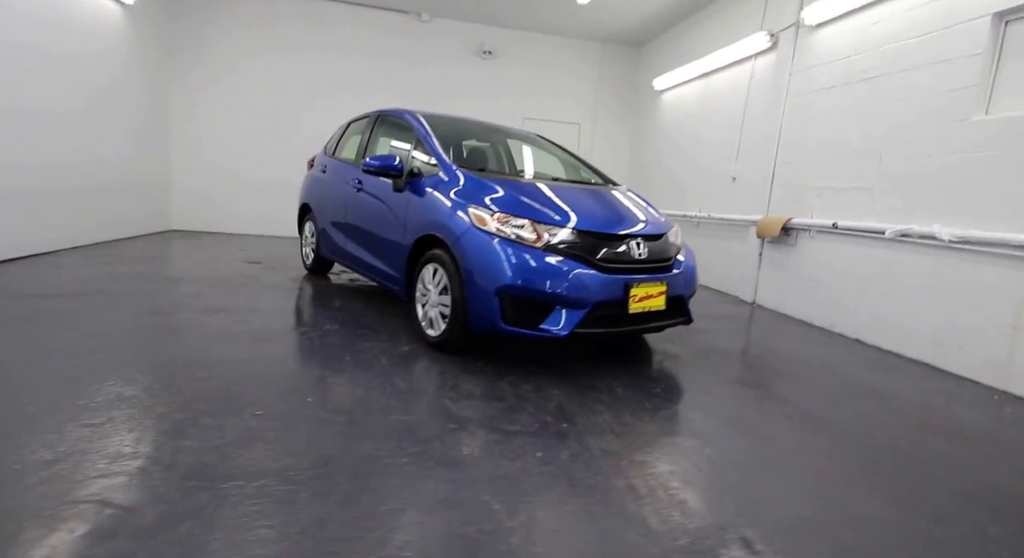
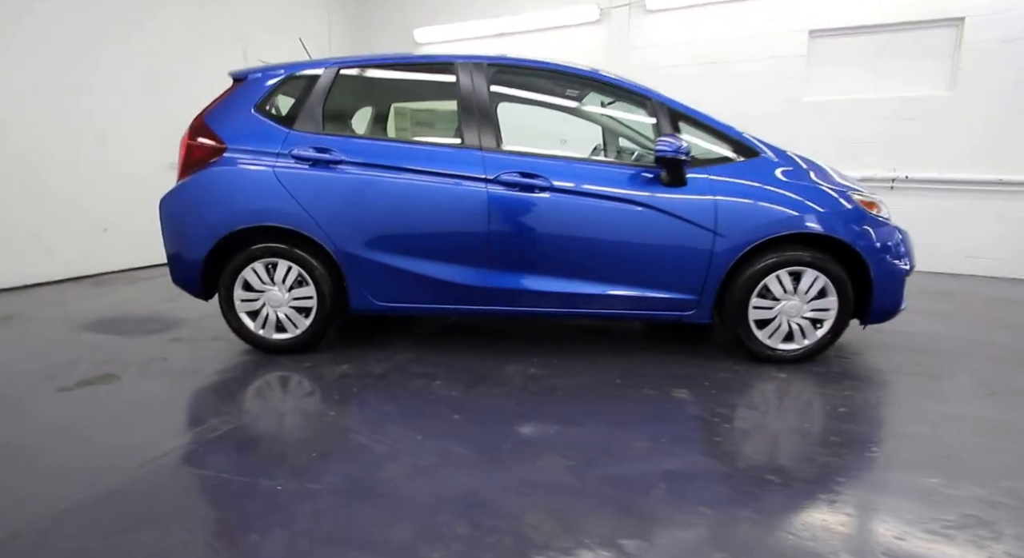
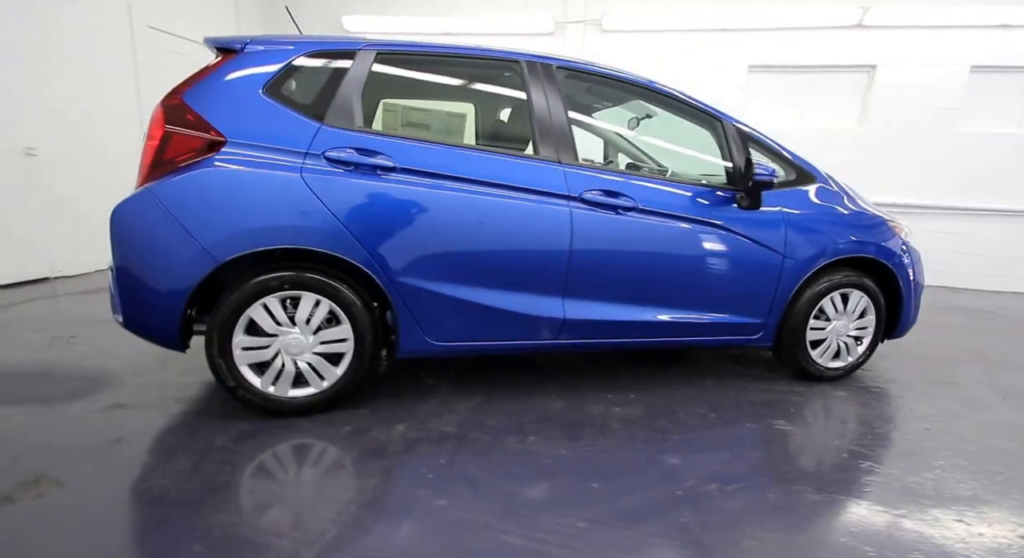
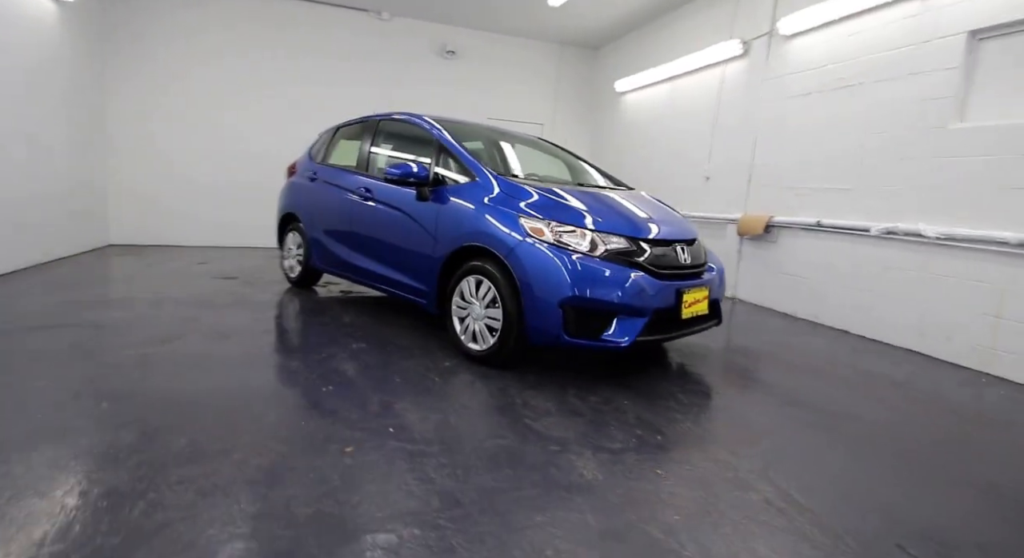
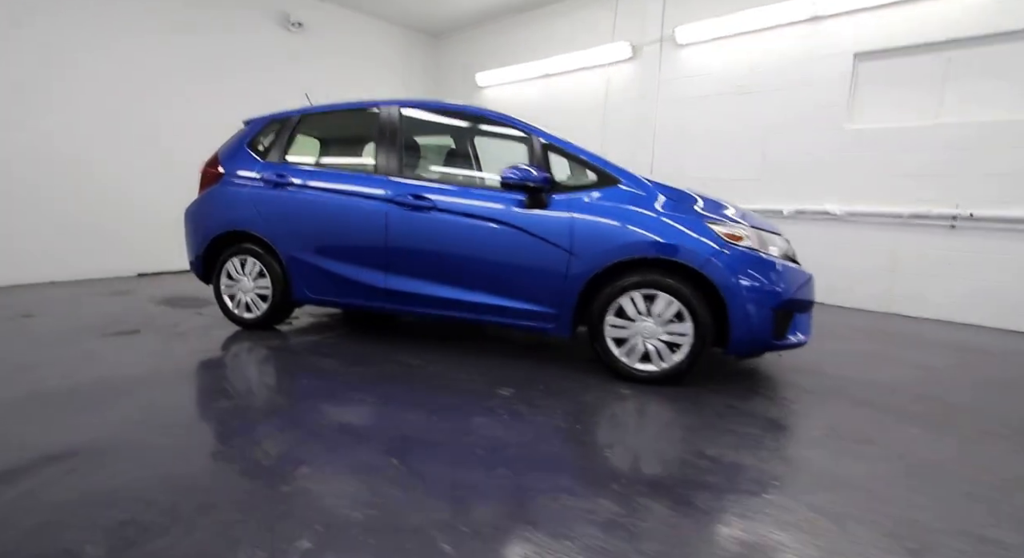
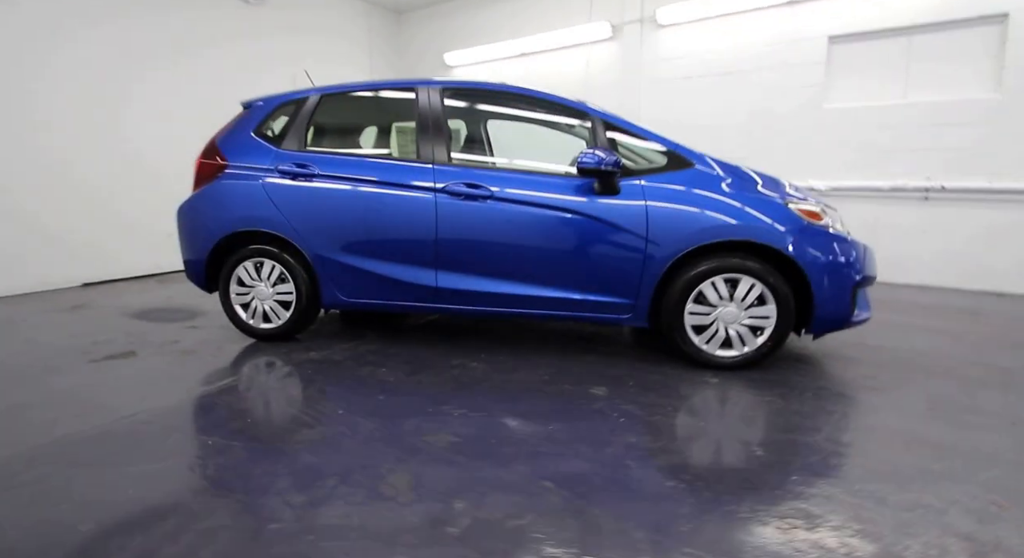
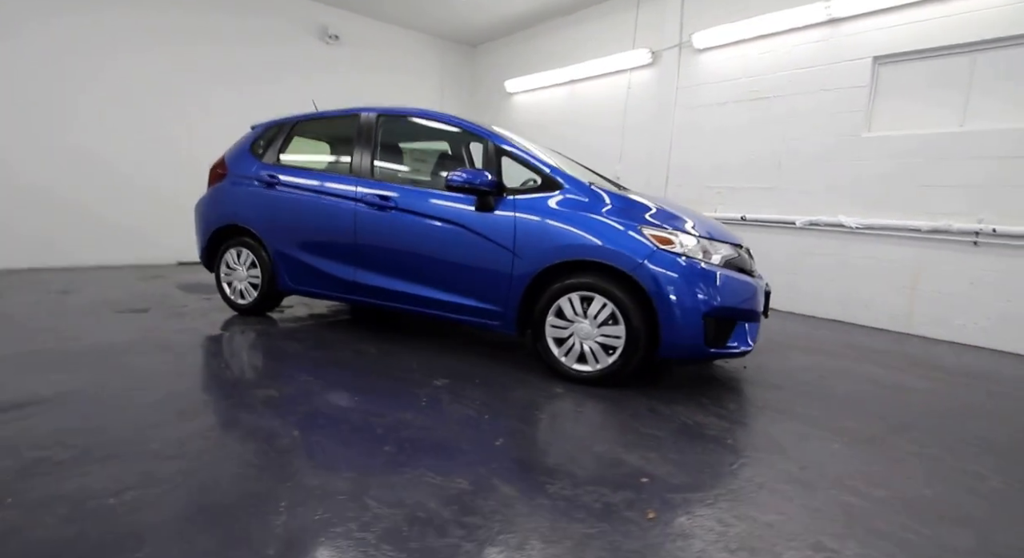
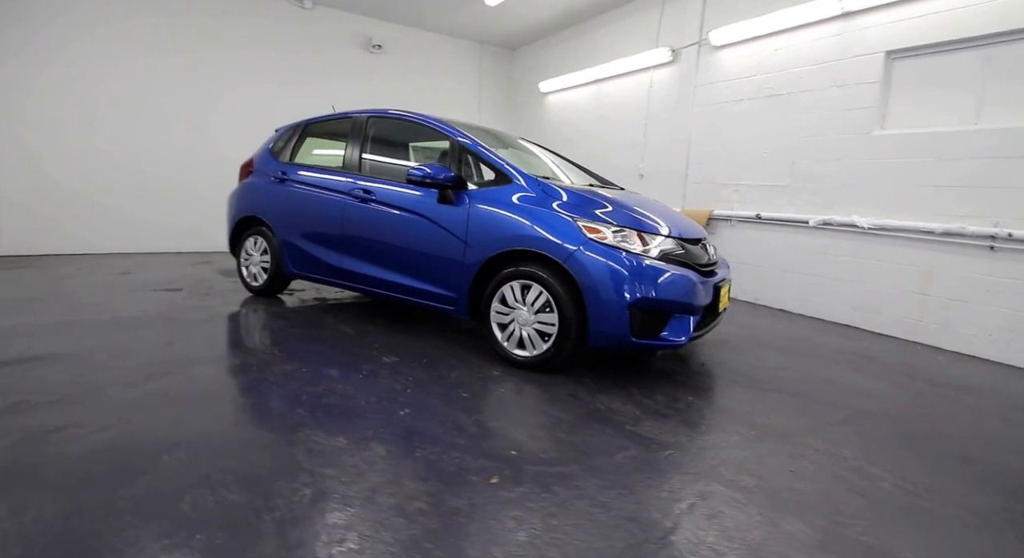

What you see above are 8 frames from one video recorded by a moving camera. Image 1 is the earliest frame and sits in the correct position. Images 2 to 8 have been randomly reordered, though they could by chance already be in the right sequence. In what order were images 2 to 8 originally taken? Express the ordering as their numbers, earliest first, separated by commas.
4, 8, 7, 5, 6, 2, 3
